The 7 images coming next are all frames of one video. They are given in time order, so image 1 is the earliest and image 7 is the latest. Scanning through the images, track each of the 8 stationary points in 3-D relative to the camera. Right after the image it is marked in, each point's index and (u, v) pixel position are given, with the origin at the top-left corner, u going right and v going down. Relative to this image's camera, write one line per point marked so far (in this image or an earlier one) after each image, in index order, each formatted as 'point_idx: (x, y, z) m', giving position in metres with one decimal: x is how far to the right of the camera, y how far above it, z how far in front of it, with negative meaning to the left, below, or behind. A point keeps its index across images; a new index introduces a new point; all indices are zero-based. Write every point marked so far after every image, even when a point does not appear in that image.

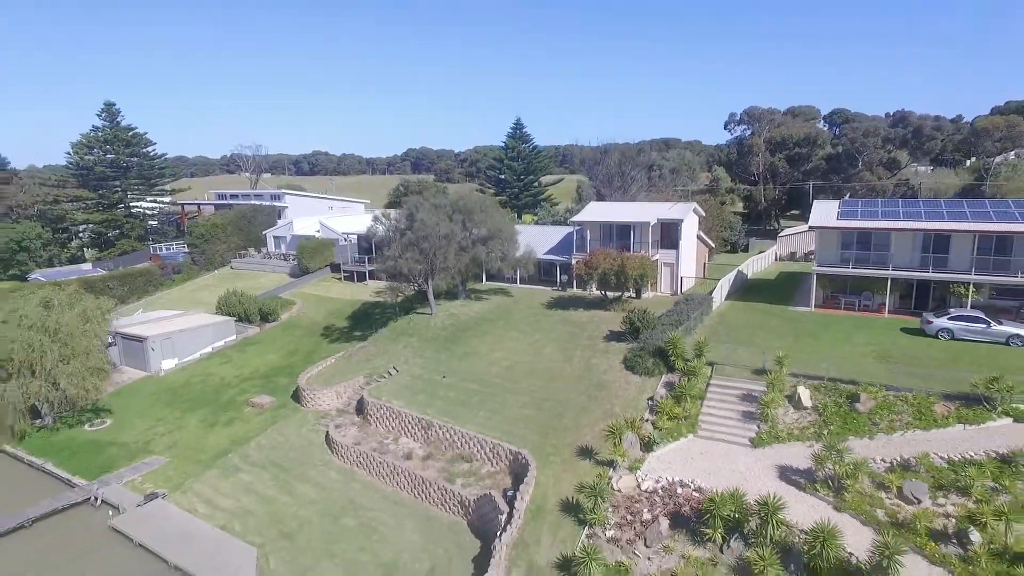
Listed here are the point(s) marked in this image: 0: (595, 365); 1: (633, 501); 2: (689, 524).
0: (+2.7, -2.4, +19.8) m
1: (+2.8, -4.9, +14.1) m
2: (+3.9, -5.1, +13.3) m
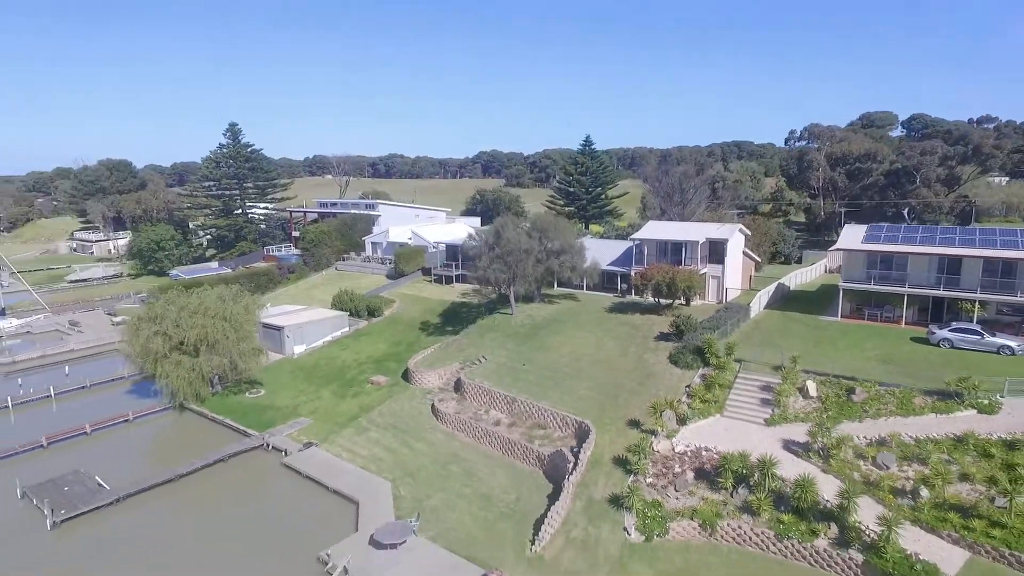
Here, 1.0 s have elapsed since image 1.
0: (+5.4, -2.8, +24.6) m
1: (+4.8, -5.2, +18.9) m
2: (+5.8, -5.5, +18.1) m
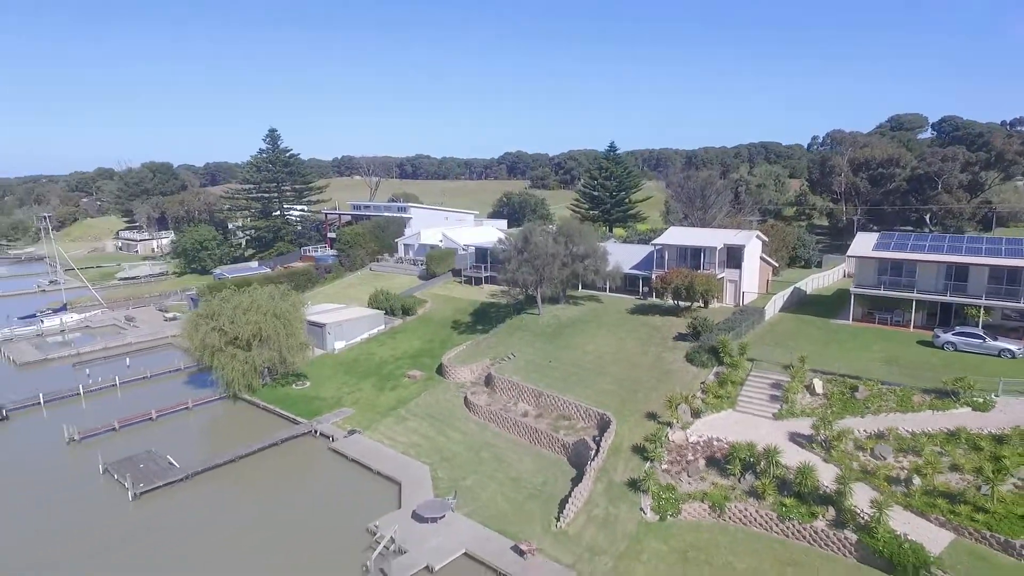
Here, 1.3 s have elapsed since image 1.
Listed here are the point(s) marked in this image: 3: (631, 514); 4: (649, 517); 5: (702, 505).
0: (+6.6, -2.9, +26.4) m
1: (+5.7, -5.4, +20.7) m
2: (+6.7, -5.6, +19.8) m
3: (+3.6, -6.8, +18.8) m
4: (+4.1, -6.9, +18.6) m
5: (+5.7, -6.6, +18.7) m
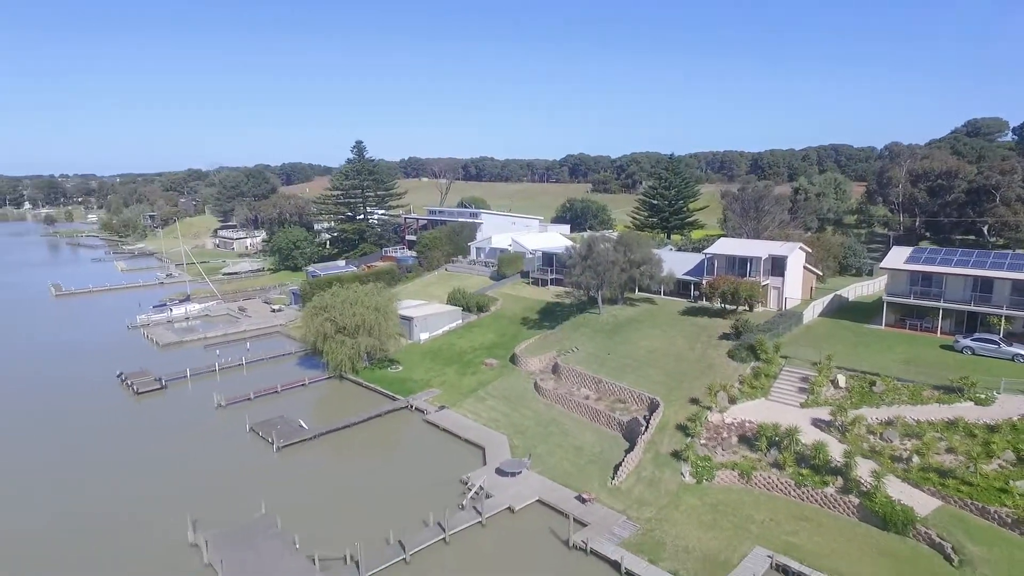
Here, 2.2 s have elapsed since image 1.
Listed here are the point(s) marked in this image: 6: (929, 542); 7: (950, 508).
0: (+9.7, -3.2, +30.5) m
1: (+8.3, -5.6, +24.9) m
2: (+9.2, -5.9, +23.9) m
3: (+6.0, -7.0, +23.2) m
4: (+6.5, -7.1, +23.0) m
5: (+8.1, -6.8, +22.8) m
6: (+12.7, -7.7, +18.8) m
7: (+14.0, -7.0, +19.8) m
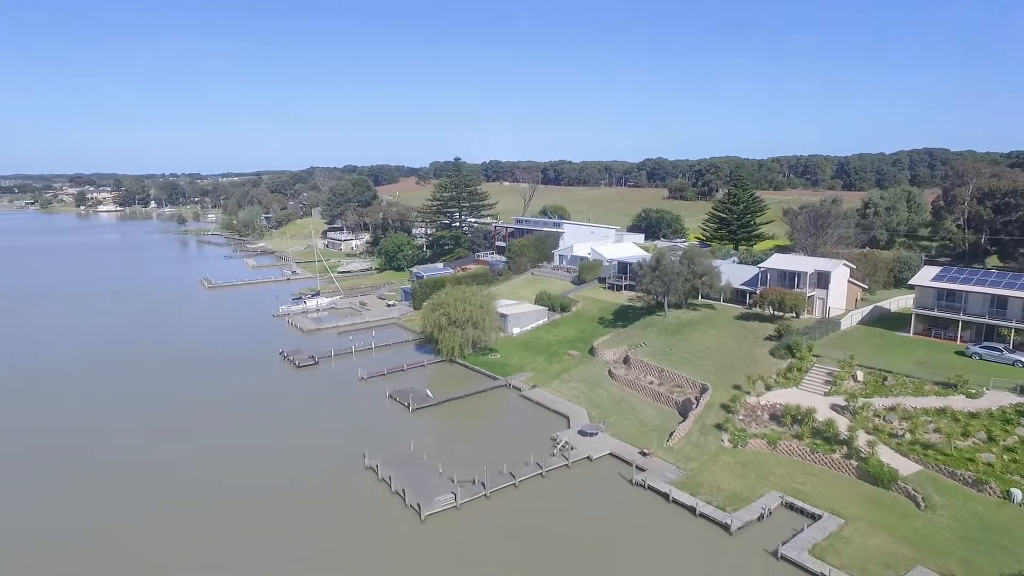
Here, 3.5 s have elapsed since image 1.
0: (+14.6, -3.8, +37.1) m
1: (+12.4, -6.2, +31.7) m
2: (+13.2, -6.4, +30.7) m
3: (+9.9, -7.5, +30.3) m
4: (+10.4, -7.6, +30.0) m
5: (+12.0, -7.4, +29.7) m
6: (+16.0, -8.4, +25.1) m
7: (+17.5, -7.7, +26.0) m
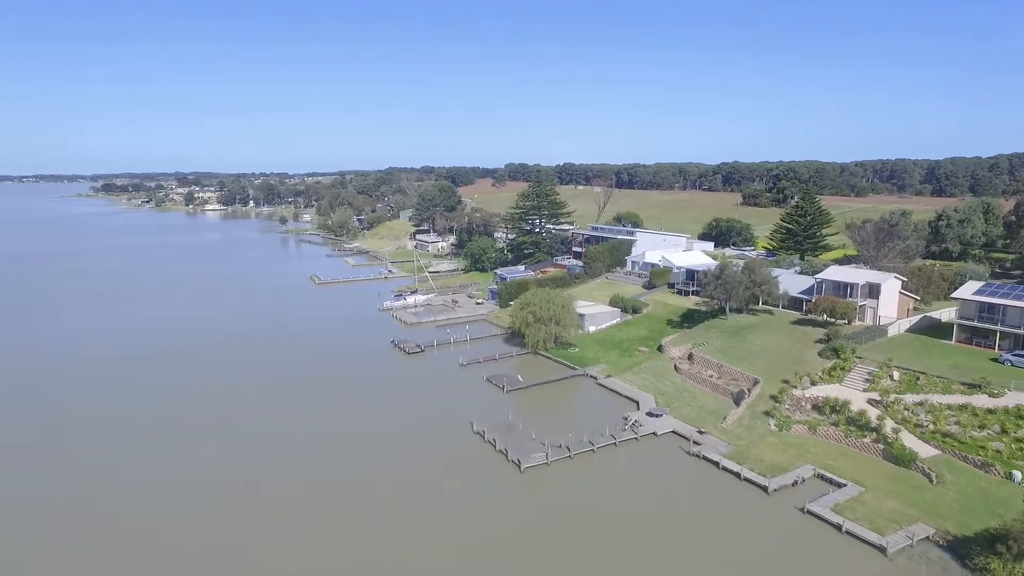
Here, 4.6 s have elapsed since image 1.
0: (+20.1, -4.4, +42.3) m
1: (+17.3, -6.7, +37.2) m
2: (+17.9, -7.0, +36.1) m
3: (+14.6, -8.0, +36.1) m
4: (+15.0, -8.1, +35.7) m
5: (+16.6, -7.9, +35.3) m
6: (+20.1, -9.0, +30.3) m
7: (+21.6, -8.3, +31.0) m
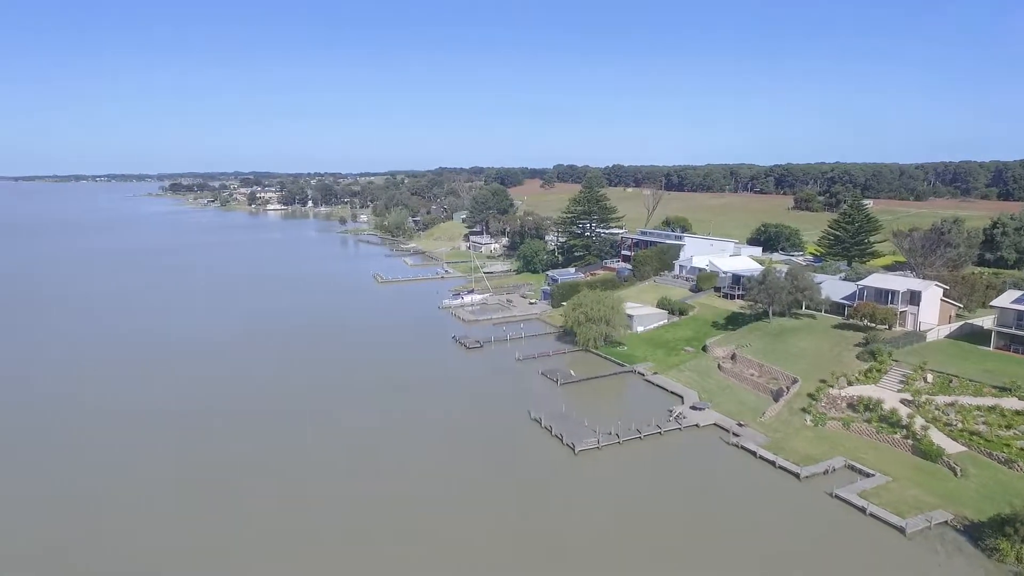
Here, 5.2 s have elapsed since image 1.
0: (+24.0, -4.8, +44.8) m
1: (+20.8, -7.1, +39.9) m
2: (+21.4, -7.4, +38.7) m
3: (+18.1, -8.3, +39.0) m
4: (+18.5, -8.4, +38.6) m
5: (+20.0, -8.3, +38.0) m
6: (+23.1, -9.4, +32.8) m
7: (+24.7, -8.8, +33.4) m
